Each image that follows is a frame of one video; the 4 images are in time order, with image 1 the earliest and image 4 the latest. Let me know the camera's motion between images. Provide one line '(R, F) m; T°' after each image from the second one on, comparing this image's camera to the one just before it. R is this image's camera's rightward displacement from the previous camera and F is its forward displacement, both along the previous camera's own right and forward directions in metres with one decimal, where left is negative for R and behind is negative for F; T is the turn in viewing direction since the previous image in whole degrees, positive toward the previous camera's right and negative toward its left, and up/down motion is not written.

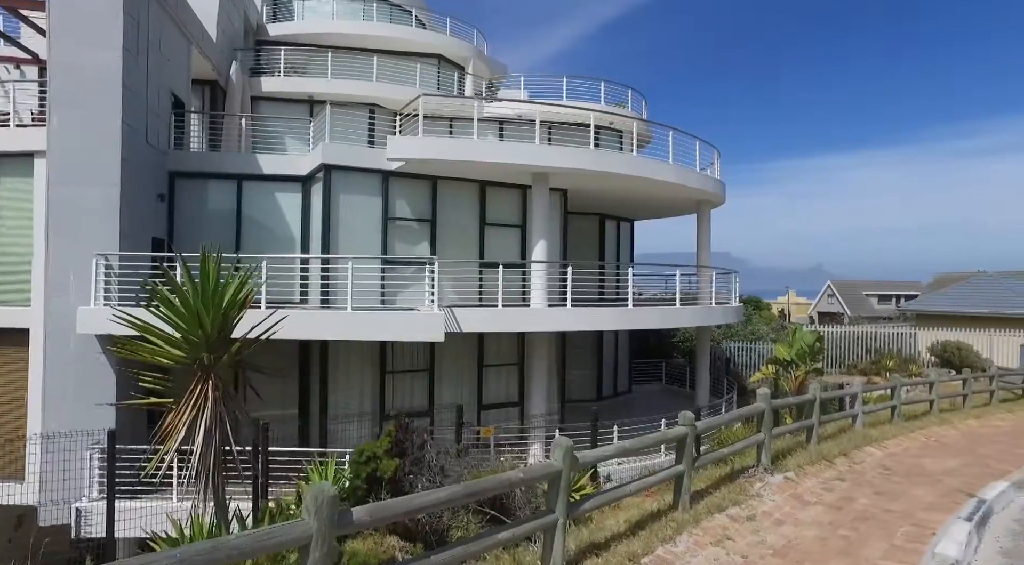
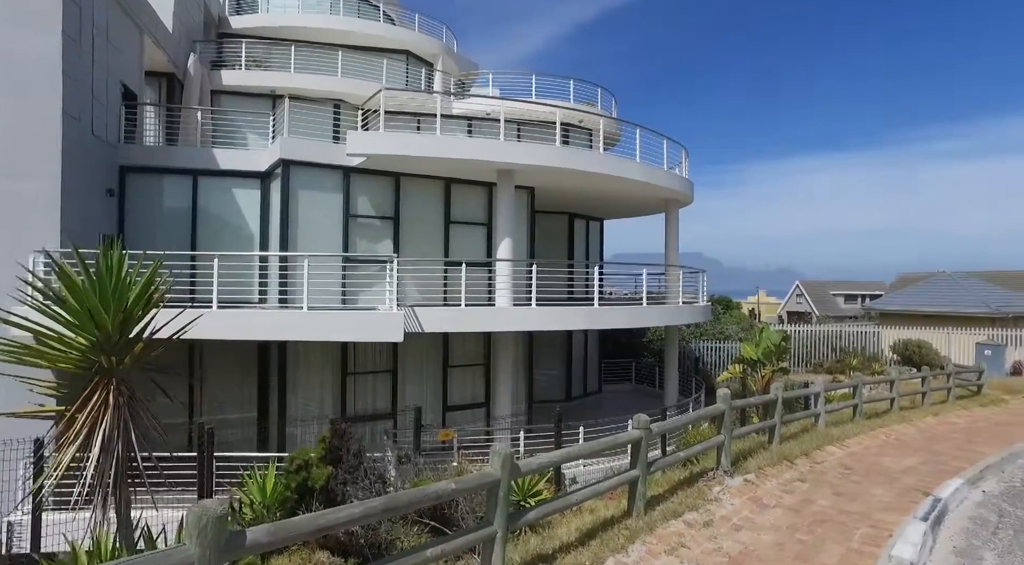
(+0.2, +0.2) m; +2°
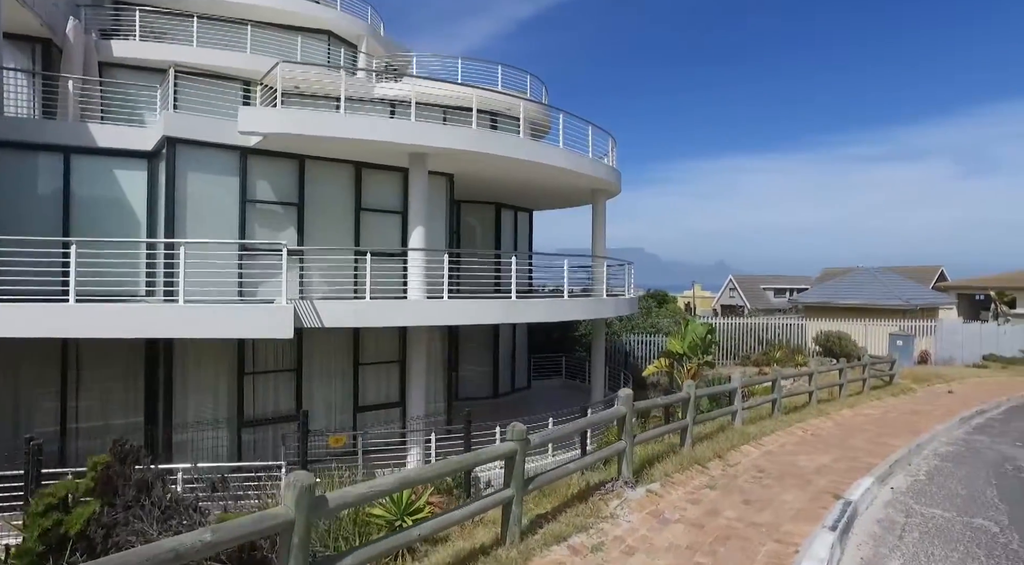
(+0.5, +0.6) m; +5°
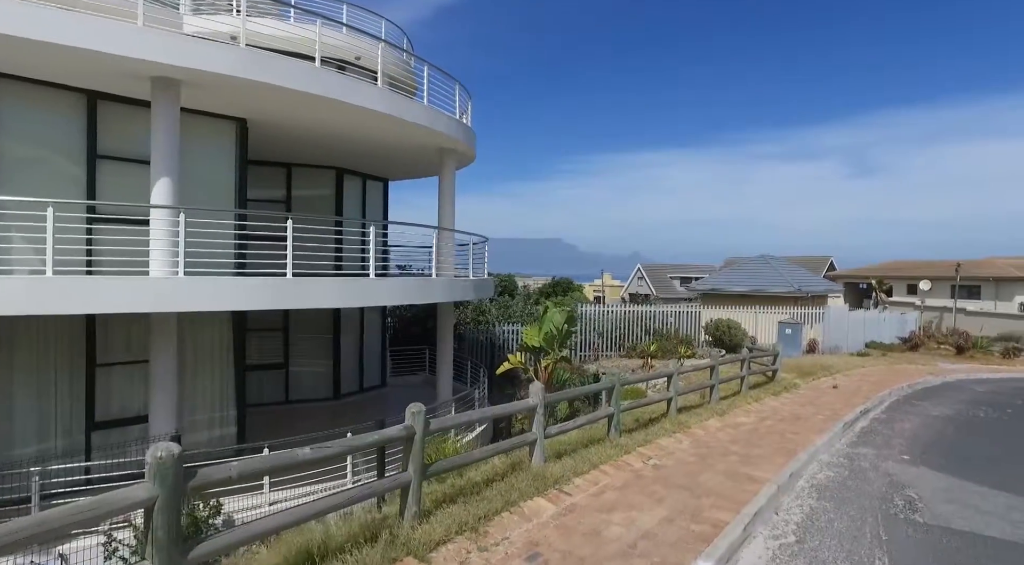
(+1.7, +2.4) m; +7°
